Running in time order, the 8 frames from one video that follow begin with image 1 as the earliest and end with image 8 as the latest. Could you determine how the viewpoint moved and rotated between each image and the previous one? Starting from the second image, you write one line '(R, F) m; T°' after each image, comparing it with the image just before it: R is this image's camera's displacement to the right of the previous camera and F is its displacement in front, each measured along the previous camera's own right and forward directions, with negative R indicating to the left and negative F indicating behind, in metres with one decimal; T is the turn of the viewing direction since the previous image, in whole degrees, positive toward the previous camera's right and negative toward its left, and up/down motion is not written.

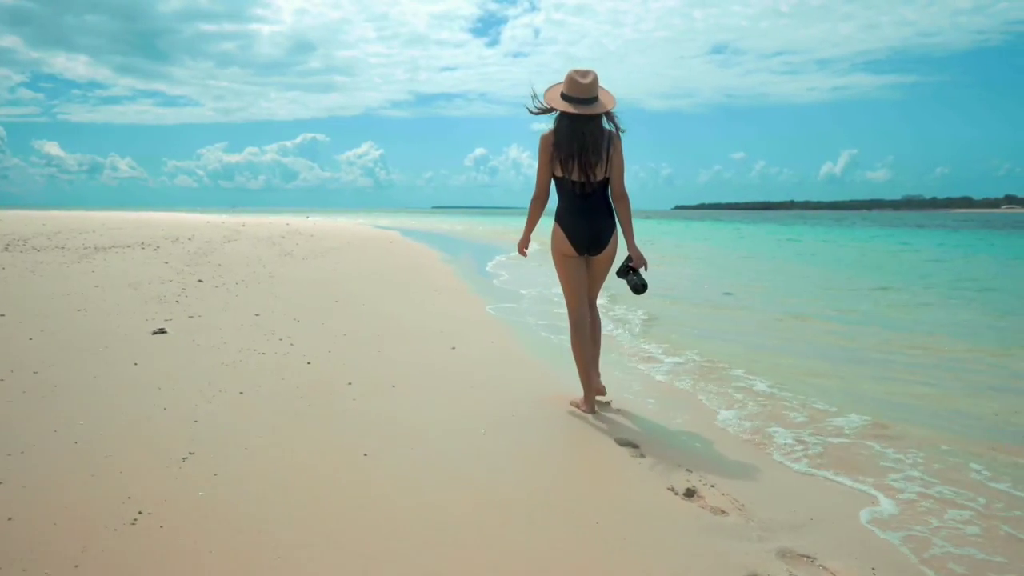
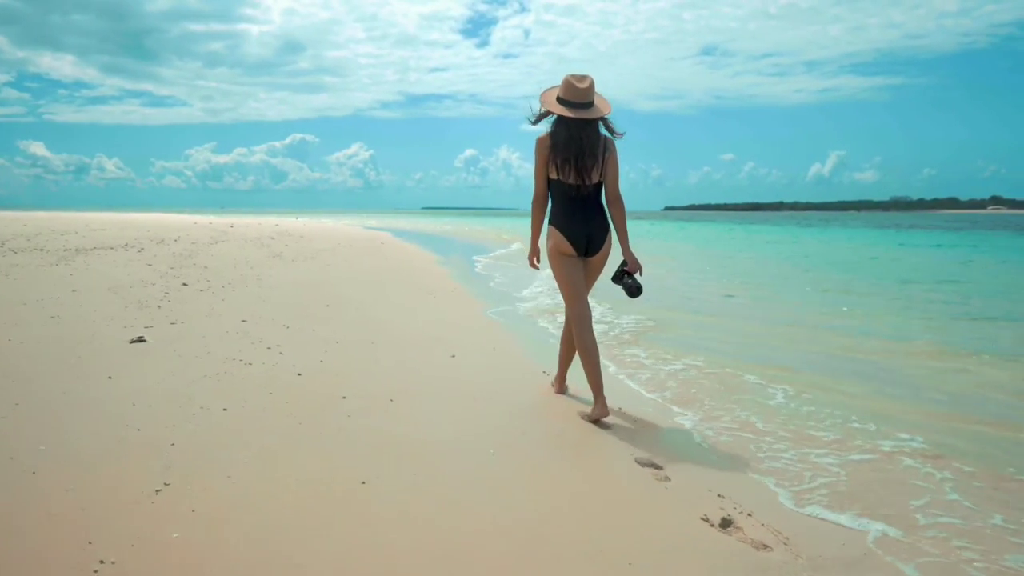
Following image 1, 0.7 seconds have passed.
(-0.1, +0.3) m; +1°
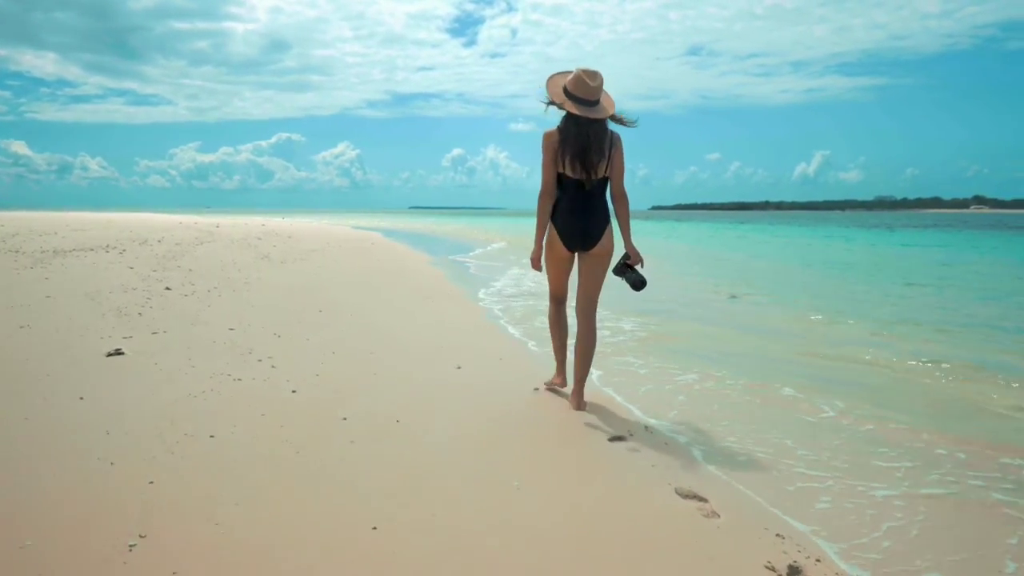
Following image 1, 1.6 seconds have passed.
(-0.1, +0.3) m; +1°
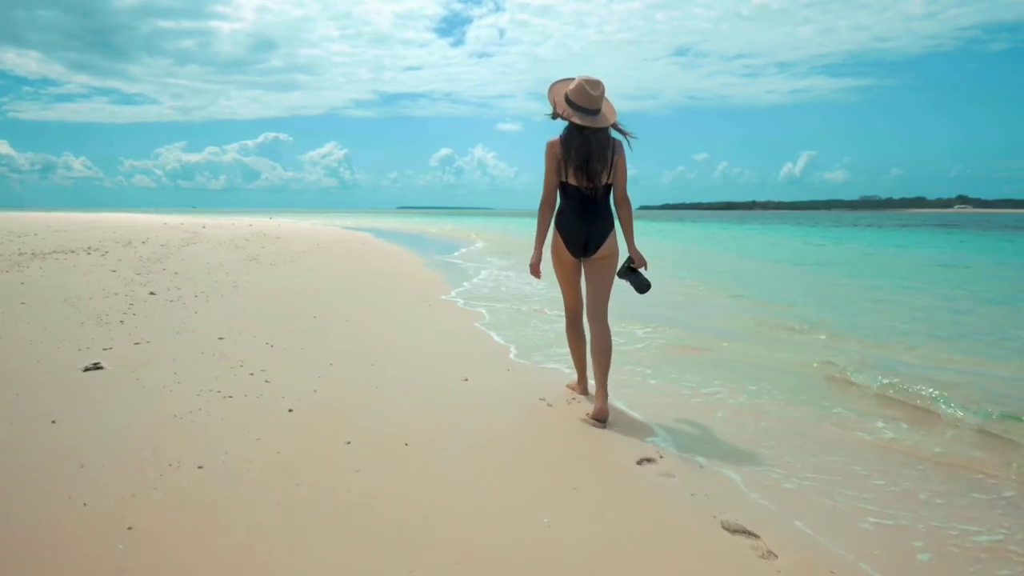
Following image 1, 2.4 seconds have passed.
(-0.1, +0.3) m; +1°
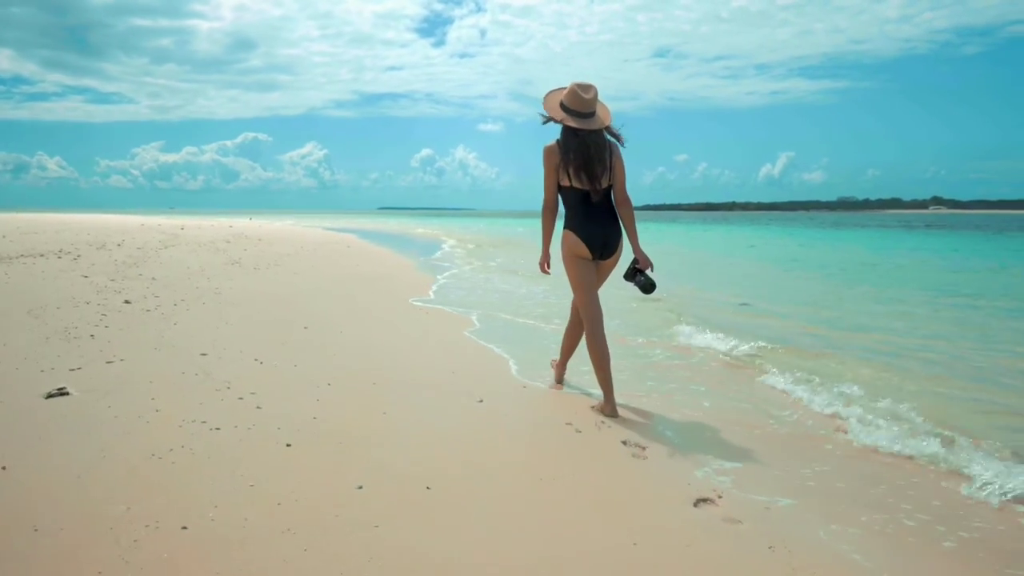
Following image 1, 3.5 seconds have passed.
(-0.2, +0.4) m; +2°
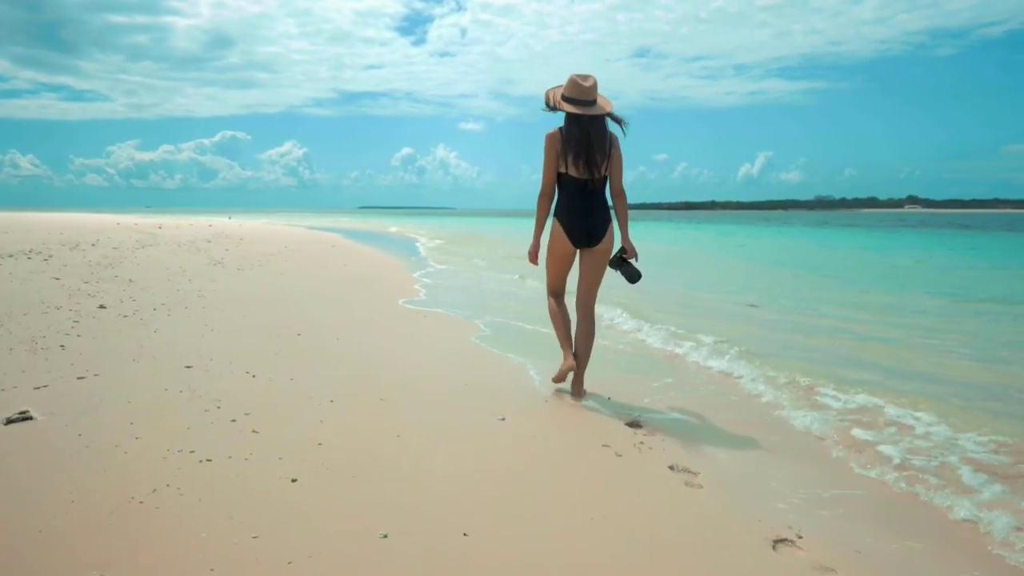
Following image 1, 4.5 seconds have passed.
(-0.2, +0.4) m; +2°
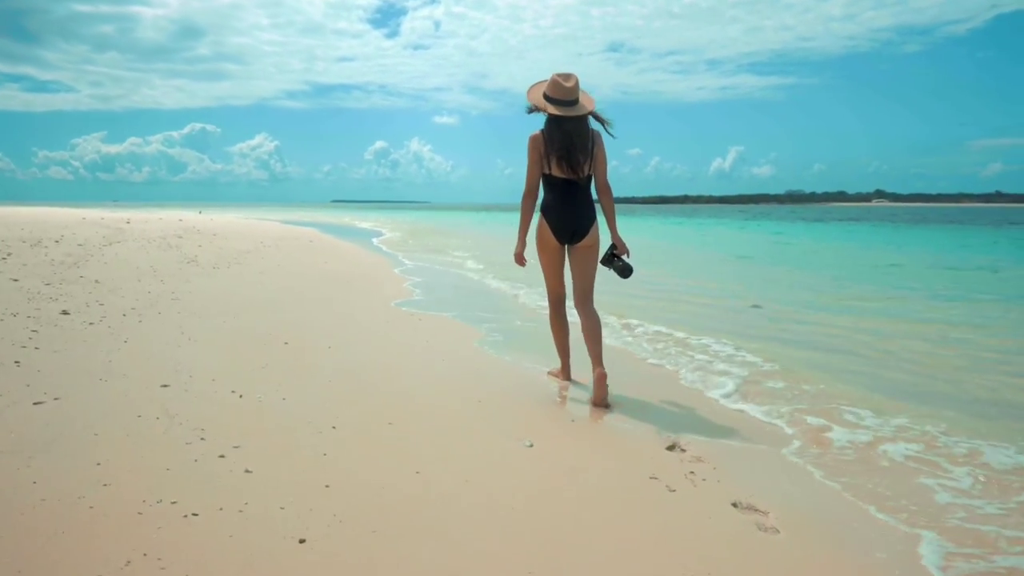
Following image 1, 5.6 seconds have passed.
(-0.2, +0.4) m; +2°
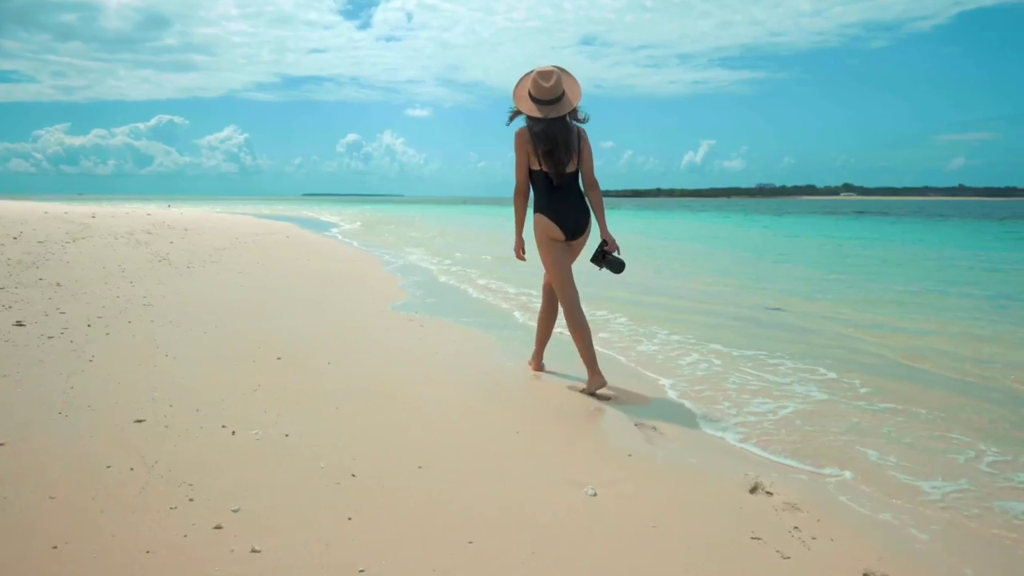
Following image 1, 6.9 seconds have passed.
(-0.3, +0.5) m; +2°
